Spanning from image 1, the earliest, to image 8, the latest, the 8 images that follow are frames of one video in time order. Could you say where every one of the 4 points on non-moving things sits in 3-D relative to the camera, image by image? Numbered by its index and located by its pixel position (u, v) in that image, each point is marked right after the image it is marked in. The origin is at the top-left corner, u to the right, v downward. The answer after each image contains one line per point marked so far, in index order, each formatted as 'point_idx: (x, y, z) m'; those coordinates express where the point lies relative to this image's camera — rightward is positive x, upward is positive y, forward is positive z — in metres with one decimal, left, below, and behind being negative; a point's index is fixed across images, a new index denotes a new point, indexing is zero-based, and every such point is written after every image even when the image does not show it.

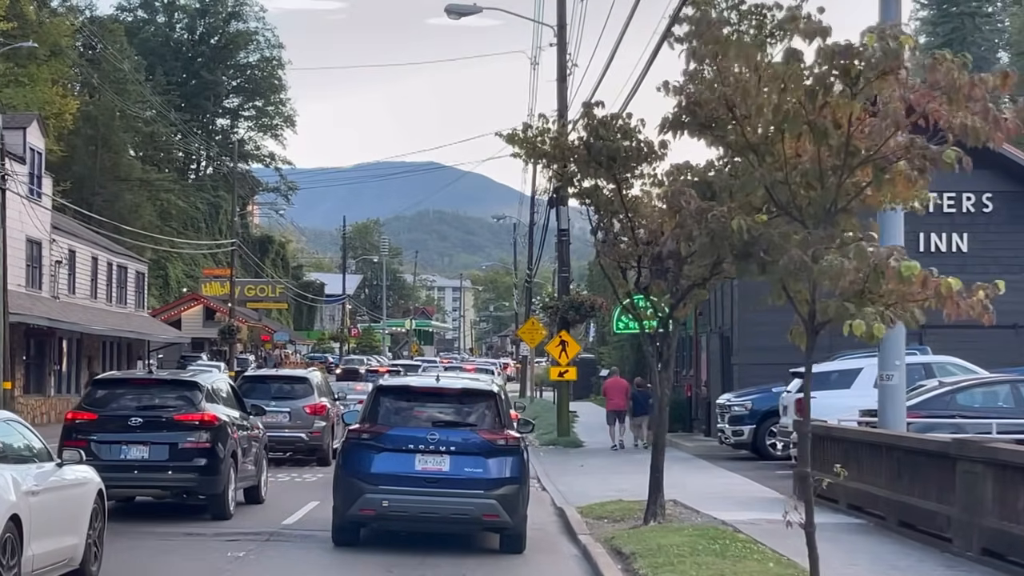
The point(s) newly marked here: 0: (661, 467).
0: (+1.3, -1.5, +13.6) m
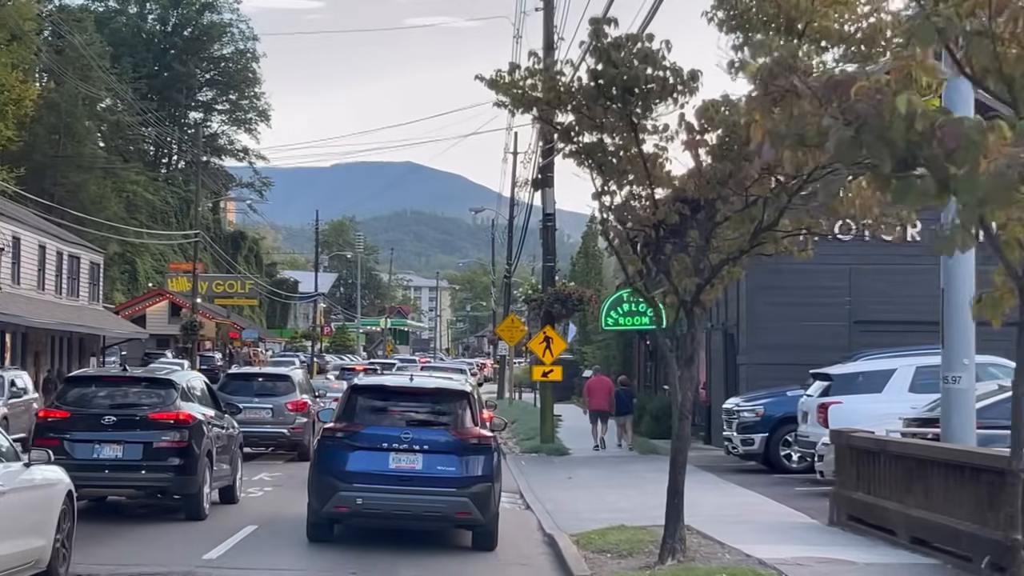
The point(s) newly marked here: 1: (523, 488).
0: (+1.2, -1.4, +10.8) m
1: (+0.2, -2.5, +19.5) m
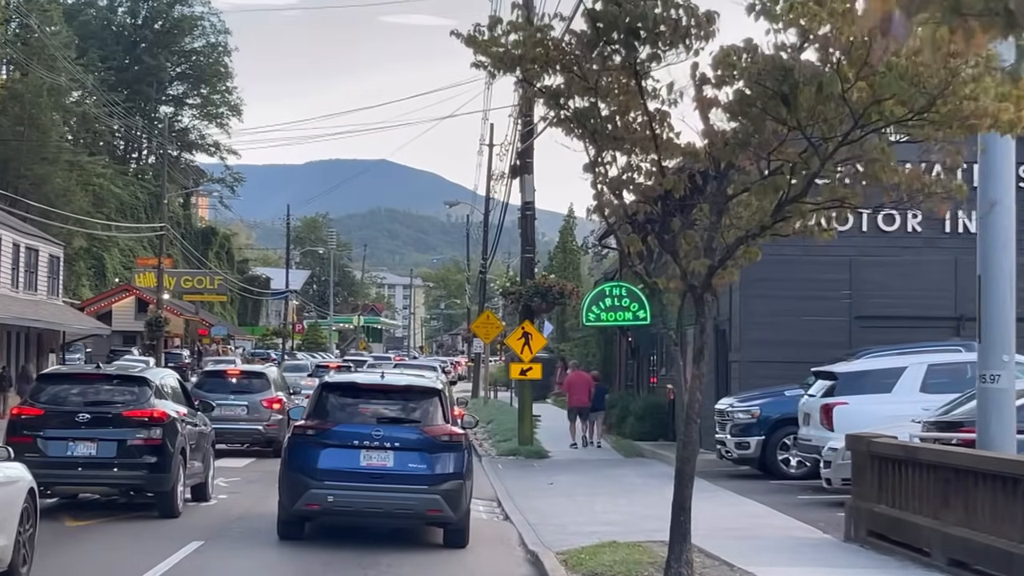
0: (+1.0, -1.3, +9.3) m
1: (-0.1, -2.4, +18.0) m
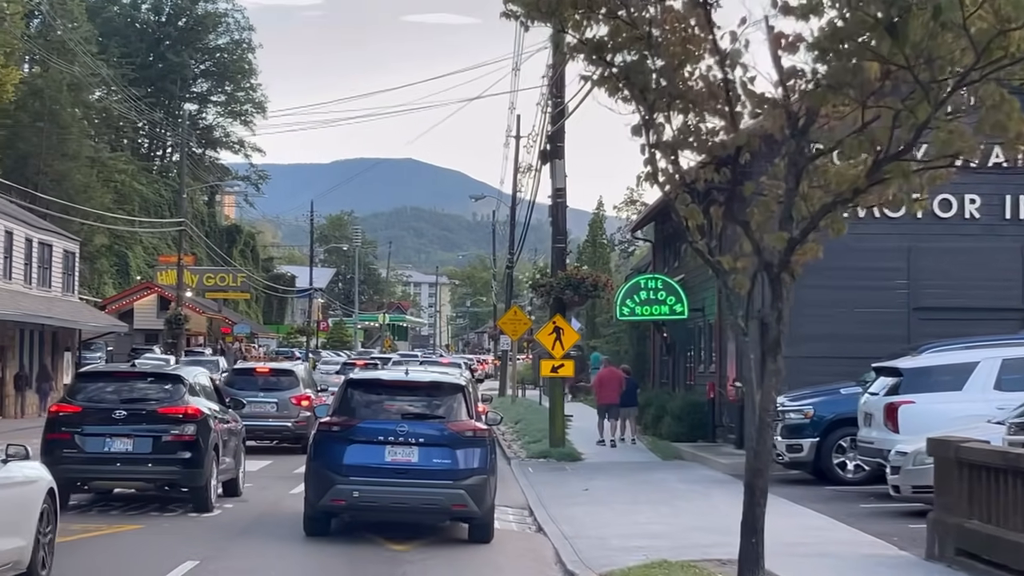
0: (+1.2, -1.2, +7.8) m
1: (+0.2, -2.3, +16.6) m
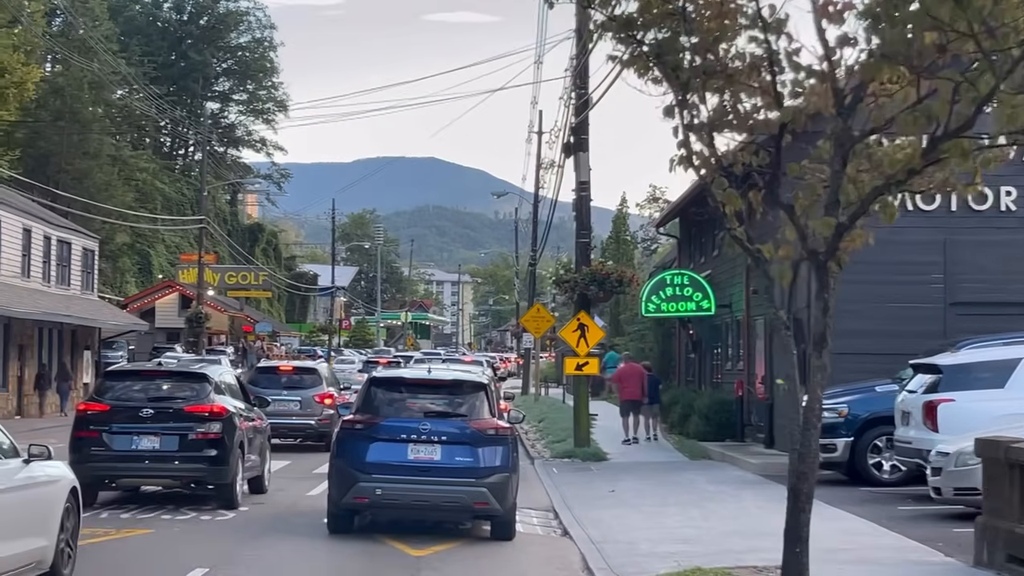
0: (+1.4, -1.1, +7.3) m
1: (+0.5, -2.2, +16.0) m
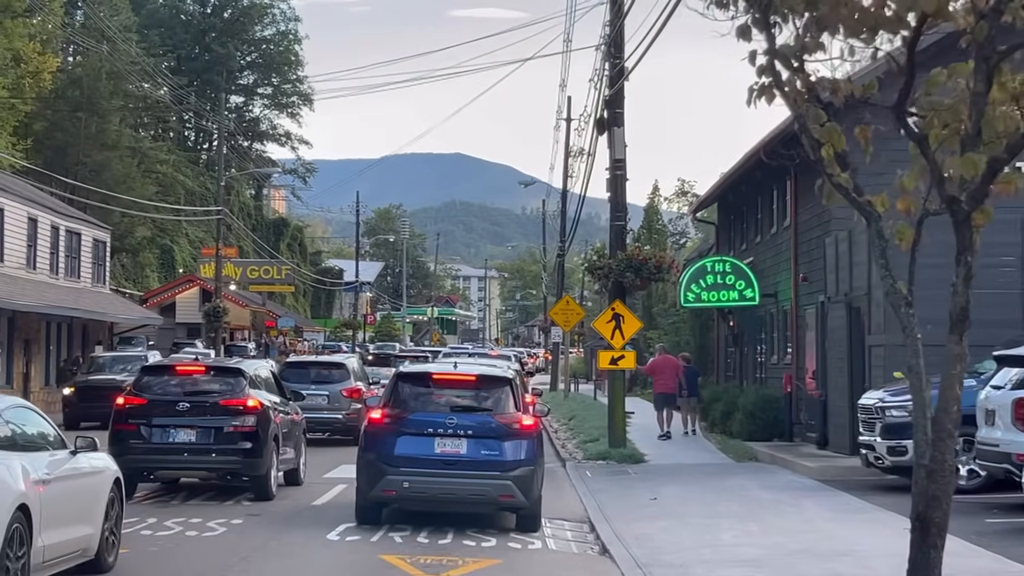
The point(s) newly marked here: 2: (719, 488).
0: (+1.5, -1.0, +5.5) m
1: (+0.8, -2.1, +14.2) m
2: (+2.1, -2.1, +16.0) m
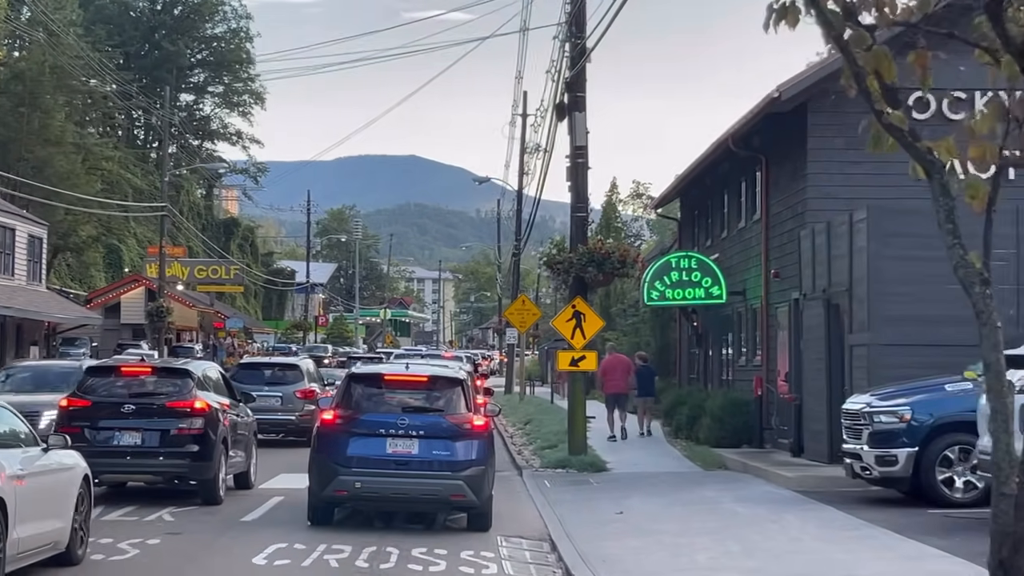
0: (+1.3, -0.9, +4.1) m
1: (+0.4, -2.0, +12.8) m
2: (+1.6, -2.0, +14.7) m
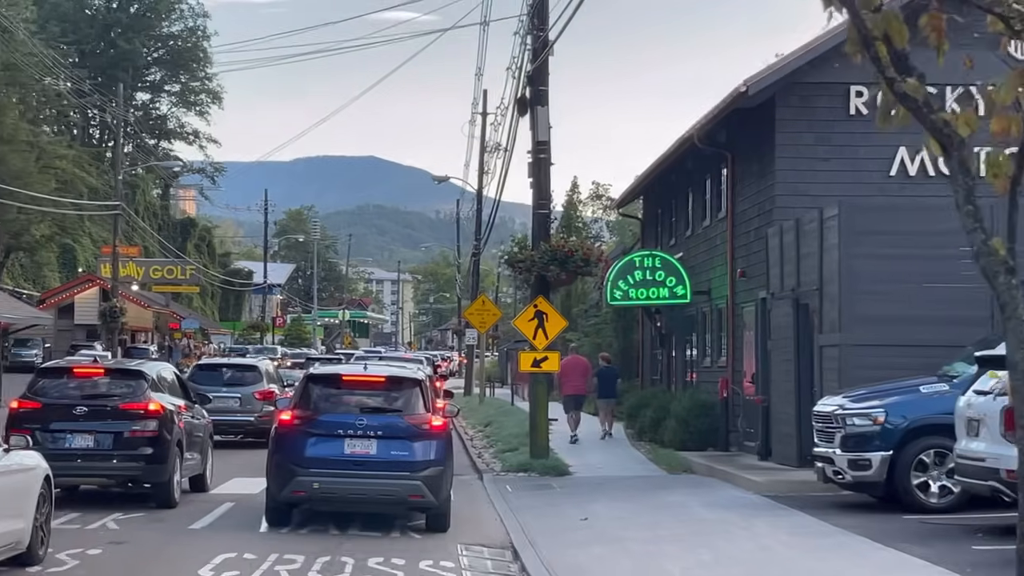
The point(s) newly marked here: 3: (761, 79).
0: (+1.3, -0.9, +3.6) m
1: (+0.1, -2.0, +12.3) m
2: (+1.3, -2.0, +14.2) m
3: (+2.8, +2.4, +17.8) m
